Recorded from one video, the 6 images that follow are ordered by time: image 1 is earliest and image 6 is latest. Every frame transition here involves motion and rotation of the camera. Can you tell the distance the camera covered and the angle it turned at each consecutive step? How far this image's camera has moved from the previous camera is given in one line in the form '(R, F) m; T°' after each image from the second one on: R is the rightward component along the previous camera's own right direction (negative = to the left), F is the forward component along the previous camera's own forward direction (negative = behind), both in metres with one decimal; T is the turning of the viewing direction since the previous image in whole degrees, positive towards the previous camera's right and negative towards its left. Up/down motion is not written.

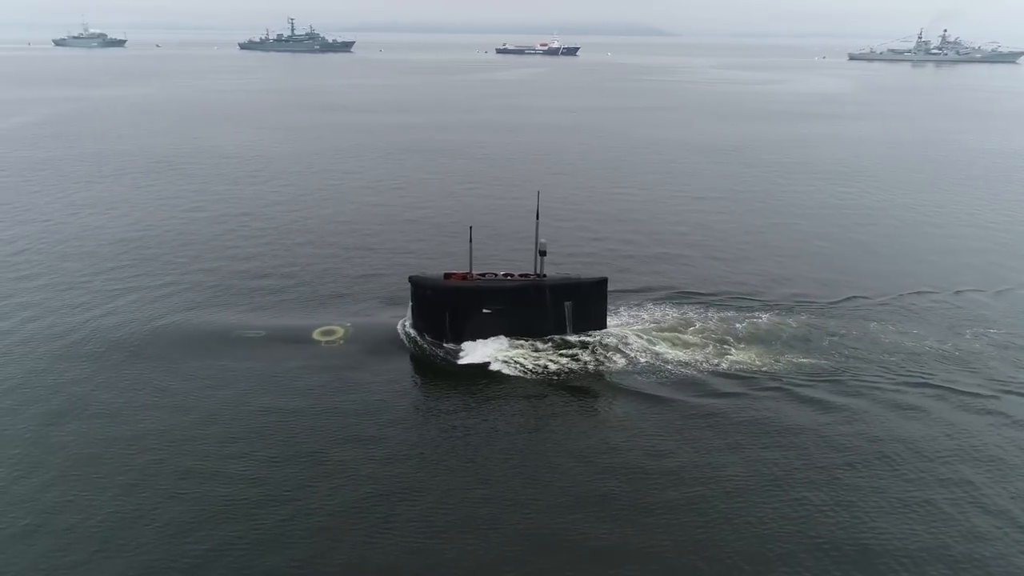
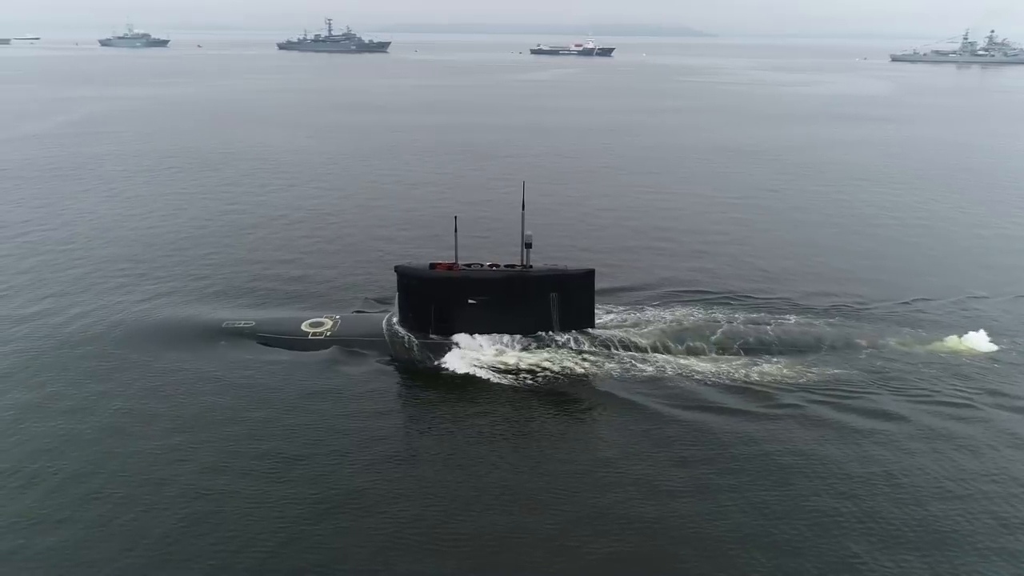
(+0.5, +0.1) m; -2°
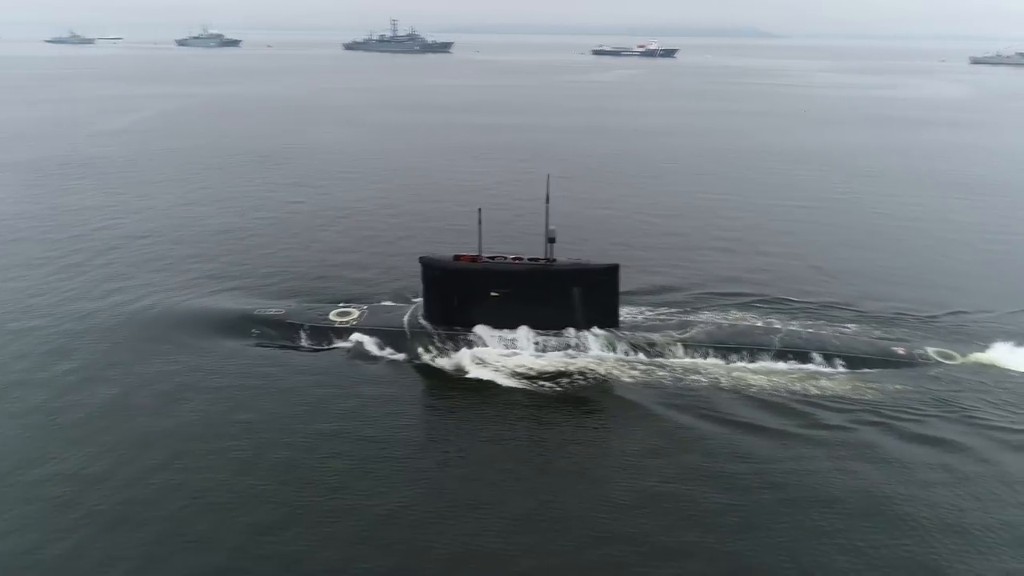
(+0.3, +0.1) m; -4°
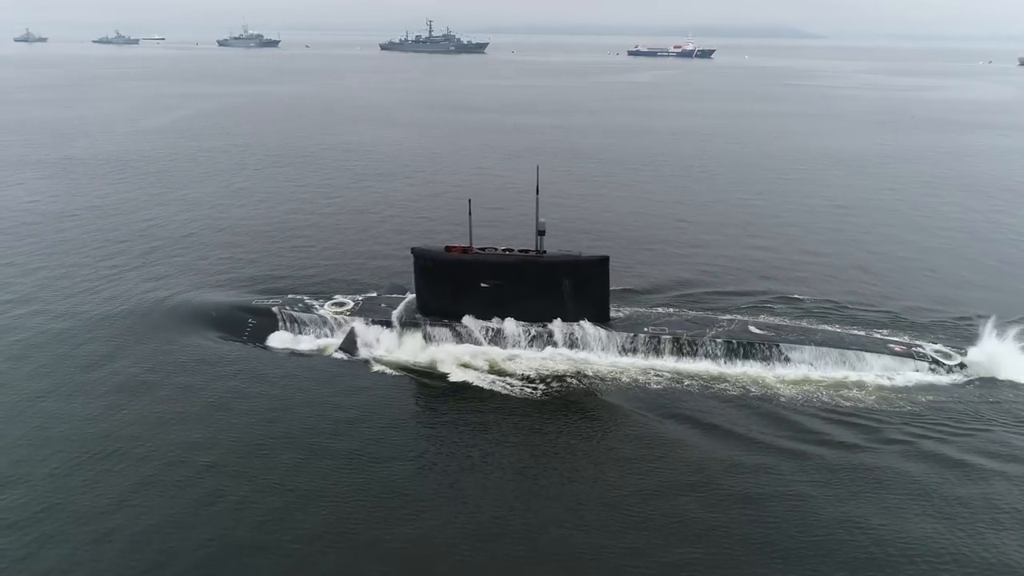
(+0.4, 0.0) m; -2°
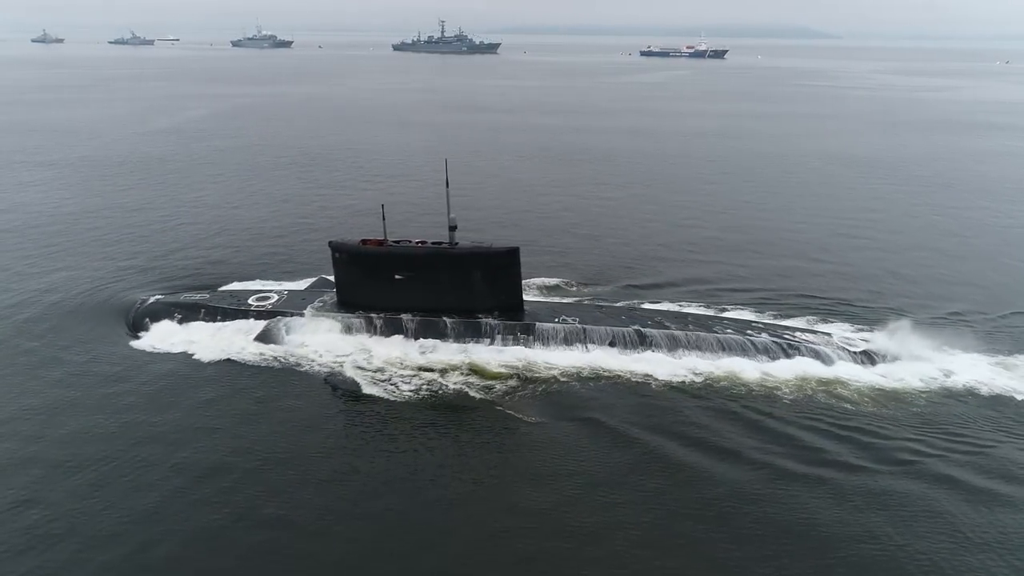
(+1.0, 0.0) m; -1°
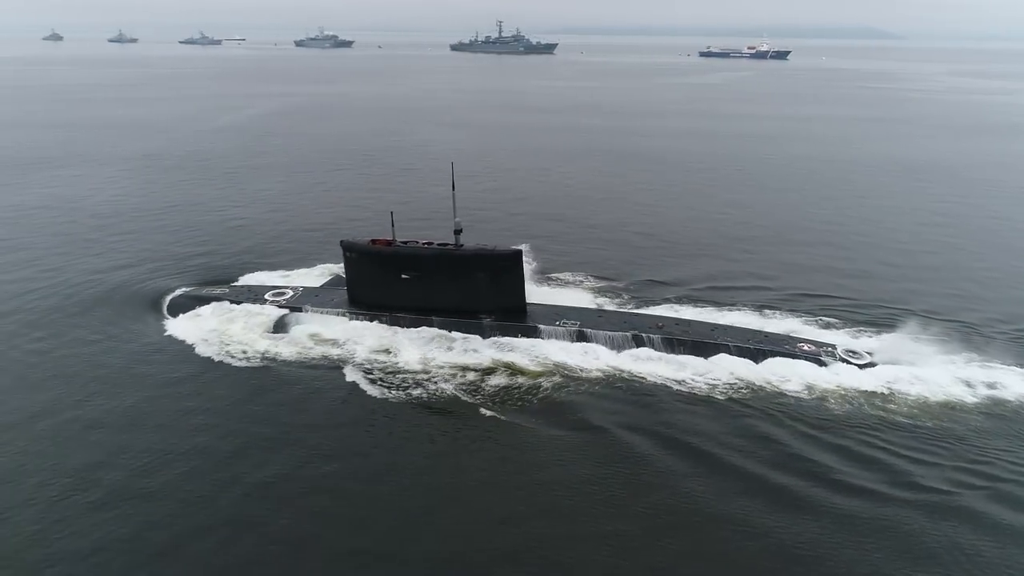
(+0.5, -0.1) m; -4°
